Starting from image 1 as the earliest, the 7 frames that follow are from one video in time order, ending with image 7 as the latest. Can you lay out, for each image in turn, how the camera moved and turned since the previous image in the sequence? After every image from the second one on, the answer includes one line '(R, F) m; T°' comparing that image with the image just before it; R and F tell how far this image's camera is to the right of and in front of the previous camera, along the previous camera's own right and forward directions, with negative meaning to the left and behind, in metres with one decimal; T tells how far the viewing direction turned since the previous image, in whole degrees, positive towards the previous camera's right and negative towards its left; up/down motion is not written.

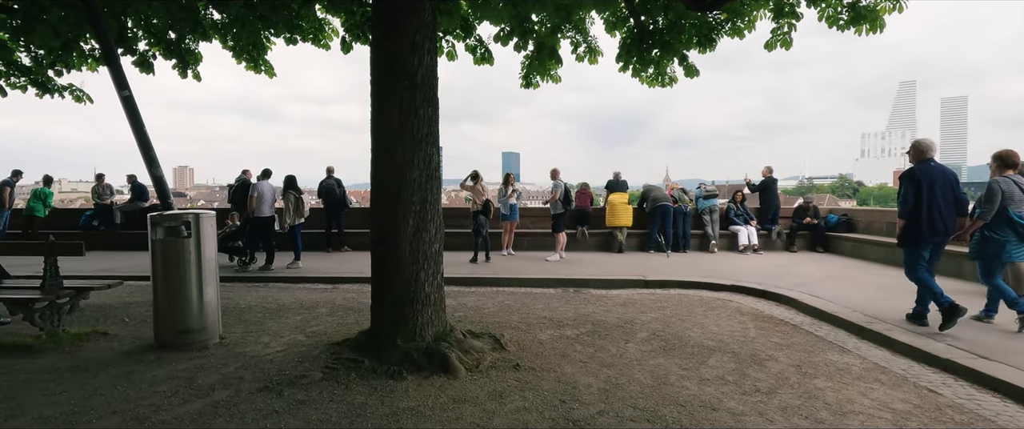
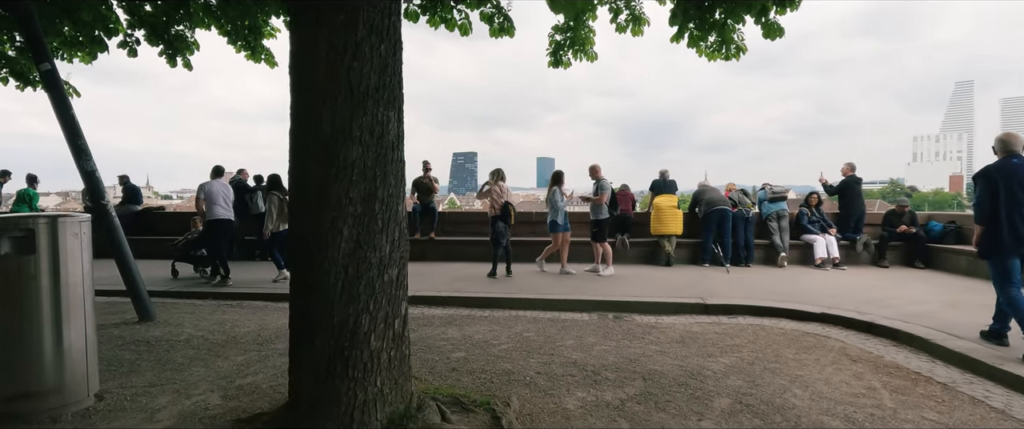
(+0.1, +1.7) m; -4°
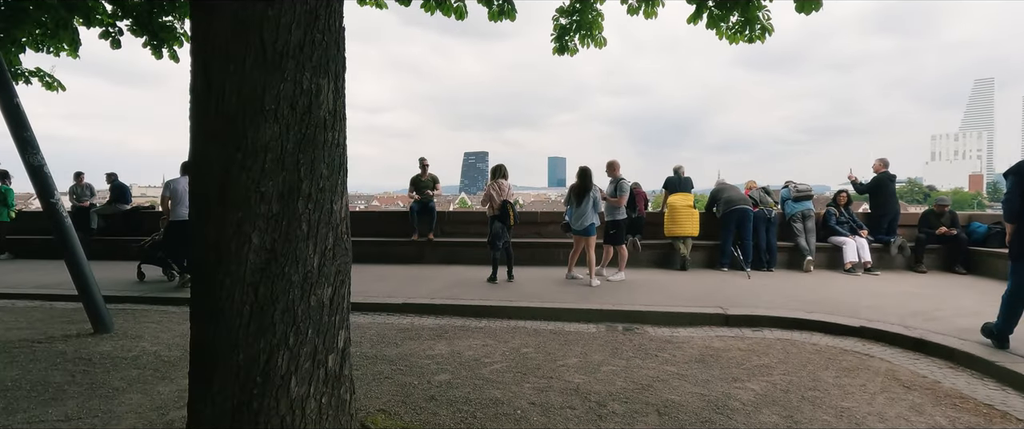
(+0.1, +0.7) m; -1°
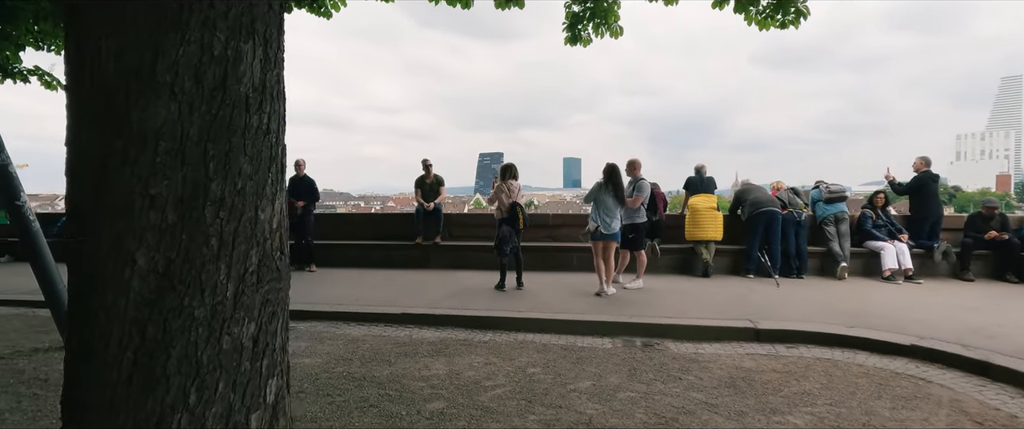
(+0.1, +0.5) m; -2°
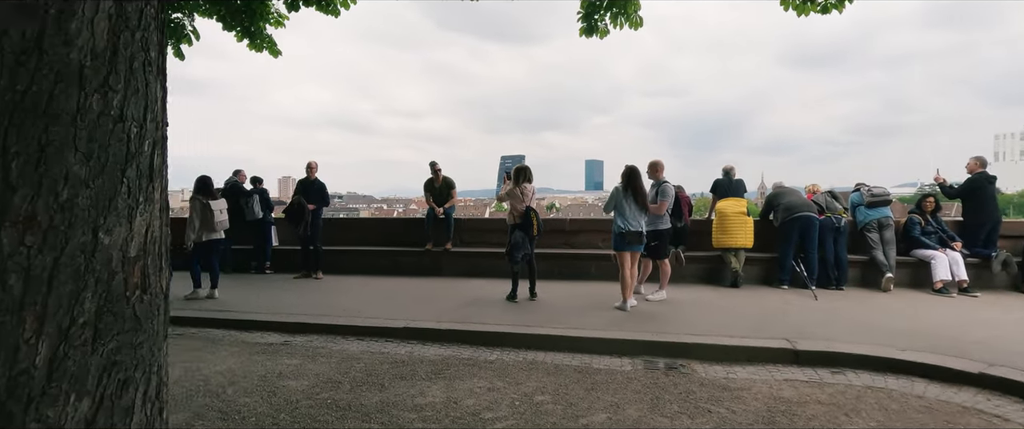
(+0.1, +0.5) m; -2°
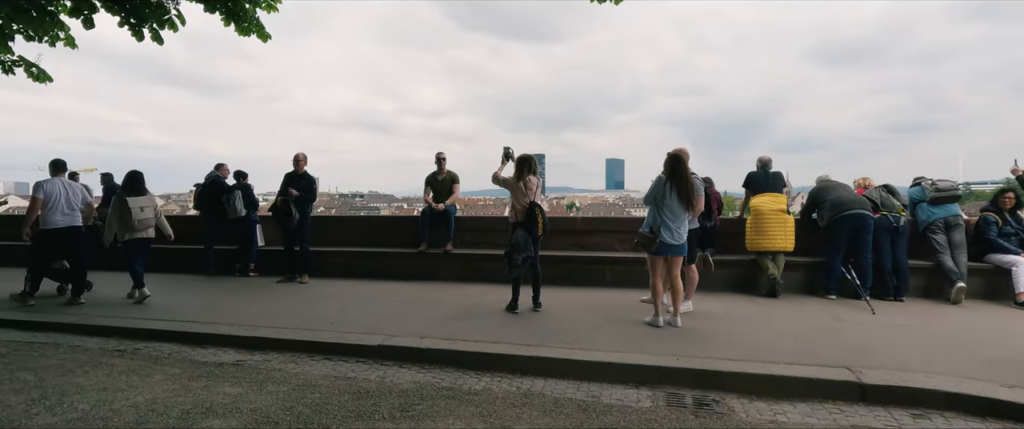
(+0.2, +1.0) m; -2°
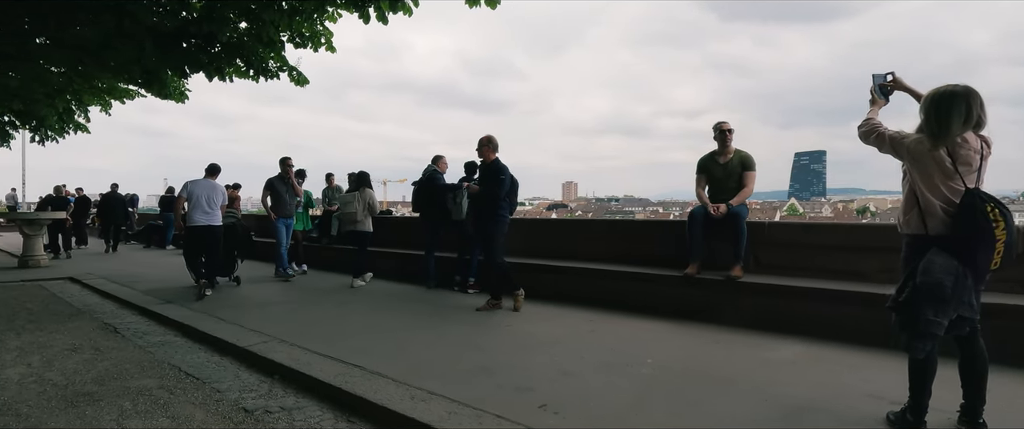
(-0.6, +2.7) m; -27°
